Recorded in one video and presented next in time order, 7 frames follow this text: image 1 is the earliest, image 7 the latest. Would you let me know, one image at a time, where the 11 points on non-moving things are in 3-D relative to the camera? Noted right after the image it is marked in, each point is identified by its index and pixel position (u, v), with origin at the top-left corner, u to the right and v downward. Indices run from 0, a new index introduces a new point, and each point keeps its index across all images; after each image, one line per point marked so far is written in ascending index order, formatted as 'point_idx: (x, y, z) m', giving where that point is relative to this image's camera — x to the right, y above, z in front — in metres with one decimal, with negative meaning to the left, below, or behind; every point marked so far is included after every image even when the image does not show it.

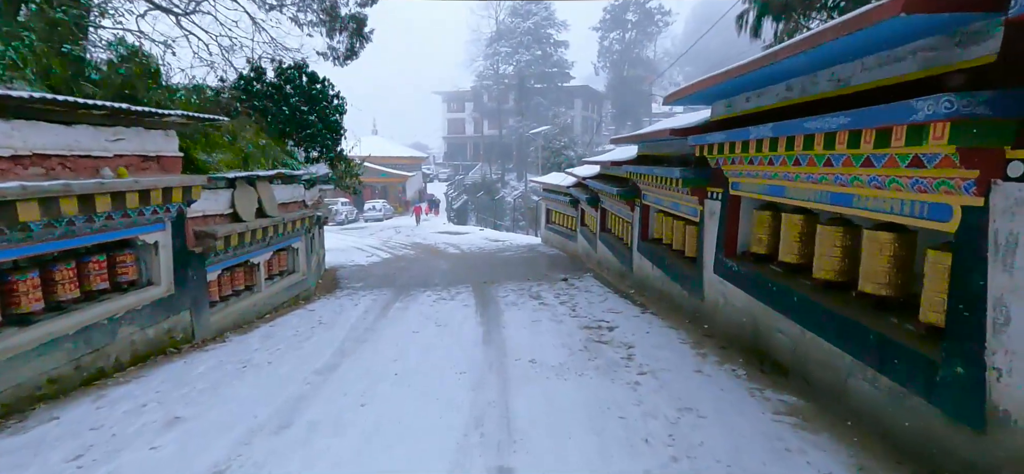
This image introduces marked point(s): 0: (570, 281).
0: (+1.2, -0.9, +11.5) m
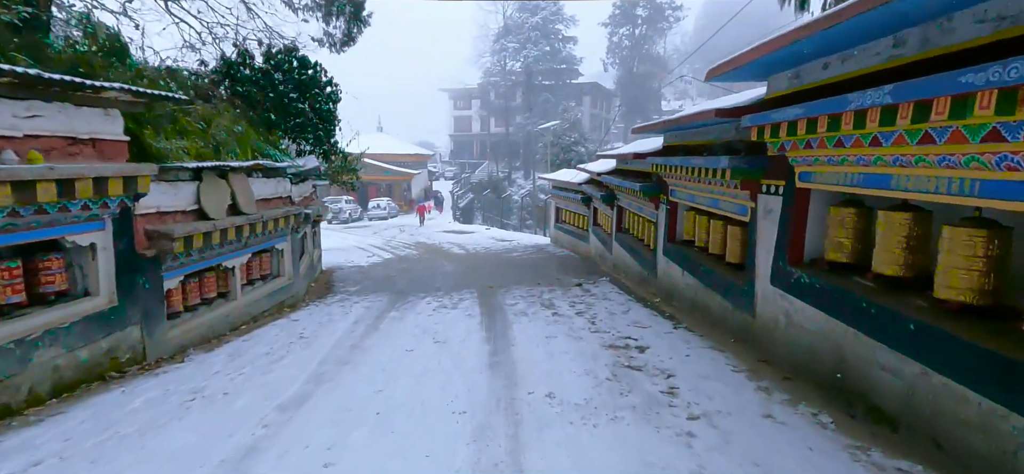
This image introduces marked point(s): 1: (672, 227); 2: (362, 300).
0: (+1.4, -0.9, +10.4) m
1: (+2.4, +0.1, +8.2) m
2: (-2.7, -1.1, +9.7) m
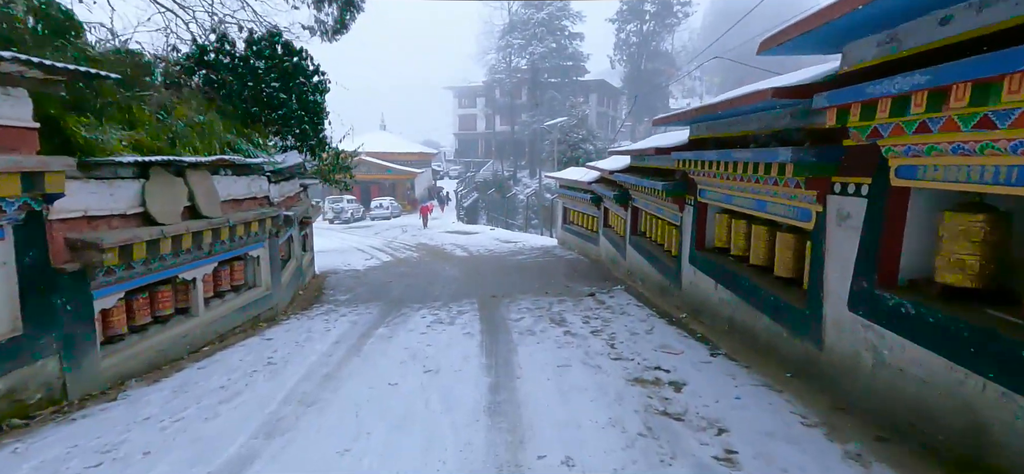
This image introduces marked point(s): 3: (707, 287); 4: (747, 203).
0: (+1.5, -1.0, +9.4) m
1: (+2.5, +0.1, +7.2) m
2: (-2.6, -1.2, +8.7) m
3: (+2.4, -0.6, +6.7) m
4: (+2.4, +0.3, +5.6) m
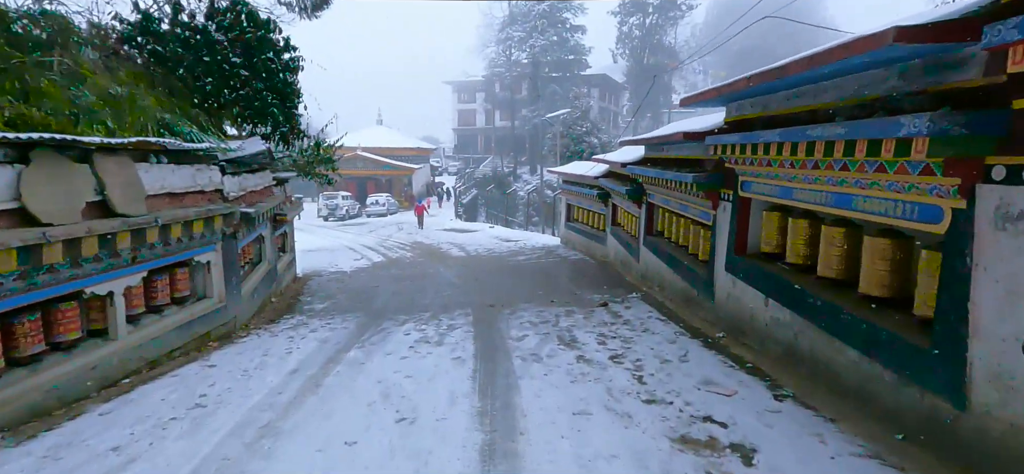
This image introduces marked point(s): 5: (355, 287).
0: (+1.5, -1.0, +8.1) m
1: (+2.5, 0.0, +5.9) m
2: (-2.6, -1.2, +7.5) m
3: (+2.4, -0.6, +5.4) m
4: (+2.4, +0.3, +4.3) m
5: (-3.5, -1.1, +12.1) m
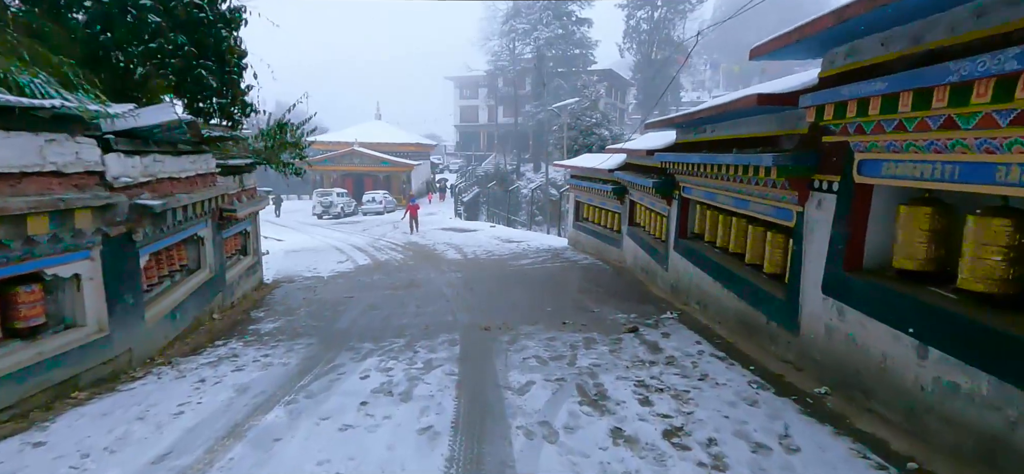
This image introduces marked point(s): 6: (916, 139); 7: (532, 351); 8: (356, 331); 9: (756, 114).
0: (+1.5, -1.1, +6.1) m
1: (+2.5, 0.0, +3.9) m
2: (-2.6, -1.2, +5.5) m
3: (+2.4, -0.7, +3.4) m
4: (+2.4, +0.2, +2.3) m
5: (-3.5, -1.1, +10.2) m
6: (+2.3, +0.6, +3.2) m
7: (+0.2, -1.1, +5.6) m
8: (-2.0, -1.2, +7.0) m
9: (+2.3, +1.2, +5.3) m
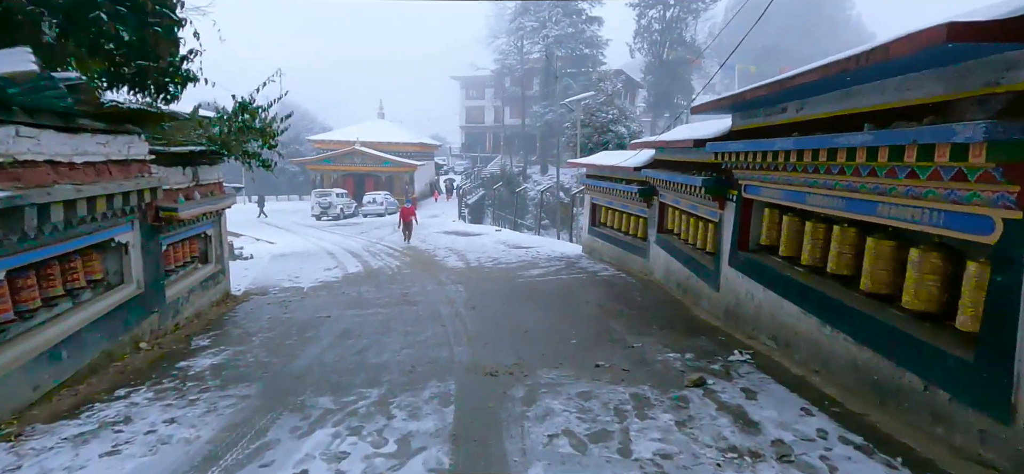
0: (+1.6, -1.2, +4.3) m
1: (+2.6, -0.1, +2.1) m
2: (-2.4, -1.3, +3.7) m
3: (+2.5, -0.8, +1.5) m
4: (+2.5, +0.1, +0.4) m
5: (-3.3, -1.2, +8.4) m
6: (+2.5, +0.4, +1.3) m
7: (+0.3, -1.2, +3.8) m
8: (-1.9, -1.3, +5.2) m
9: (+2.5, +1.1, +3.5) m
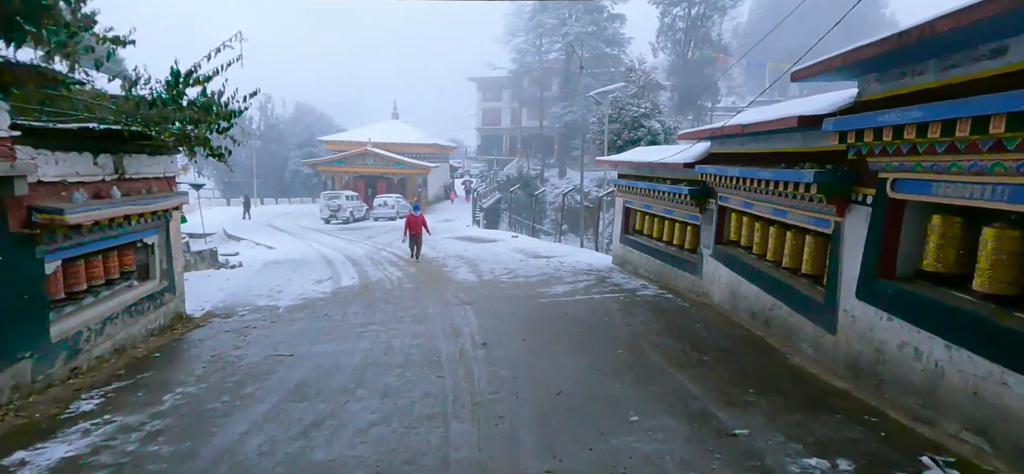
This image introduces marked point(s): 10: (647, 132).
0: (+1.8, -1.3, +2.0) m
1: (+2.7, -0.3, -0.2) m
2: (-2.3, -1.4, +1.6) m
3: (+2.6, -0.9, -0.7) m
4: (+2.5, 0.0, -1.8) m
5: (-3.0, -1.3, +6.3) m
6: (+2.6, +0.3, -0.9) m
7: (+0.5, -1.4, +1.5) m
8: (-1.7, -1.4, +3.1) m
9: (+2.6, +0.9, +1.2) m
10: (+4.7, +3.7, +19.3) m
